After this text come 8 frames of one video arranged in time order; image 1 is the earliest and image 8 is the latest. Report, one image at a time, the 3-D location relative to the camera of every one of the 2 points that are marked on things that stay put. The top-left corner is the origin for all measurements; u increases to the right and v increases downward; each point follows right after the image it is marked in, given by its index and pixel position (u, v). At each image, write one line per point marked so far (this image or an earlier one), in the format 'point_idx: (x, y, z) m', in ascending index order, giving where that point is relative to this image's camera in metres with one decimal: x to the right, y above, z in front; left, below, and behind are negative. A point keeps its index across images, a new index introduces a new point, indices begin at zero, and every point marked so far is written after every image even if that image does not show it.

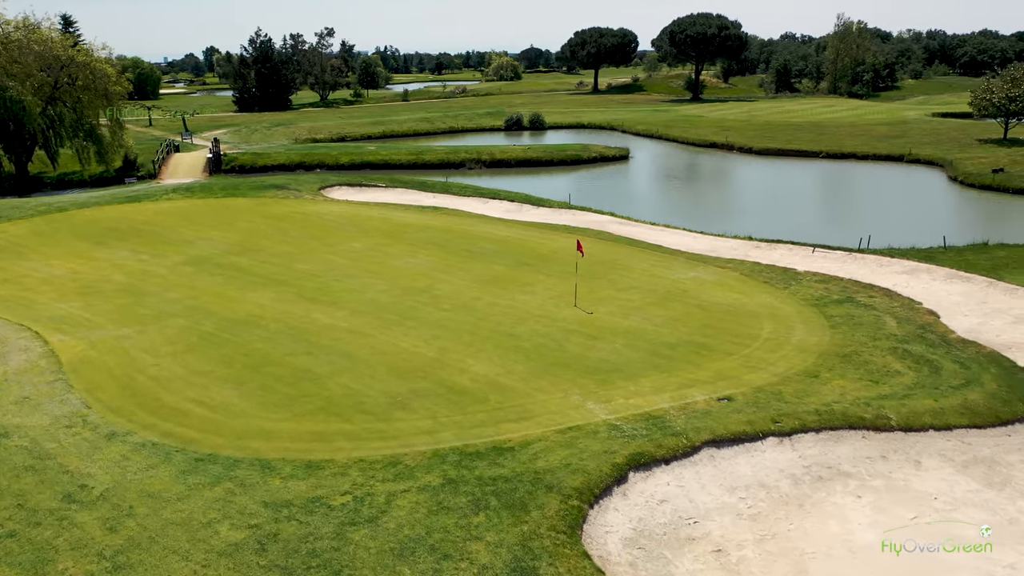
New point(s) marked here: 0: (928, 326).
0: (+9.8, -0.9, +19.3) m
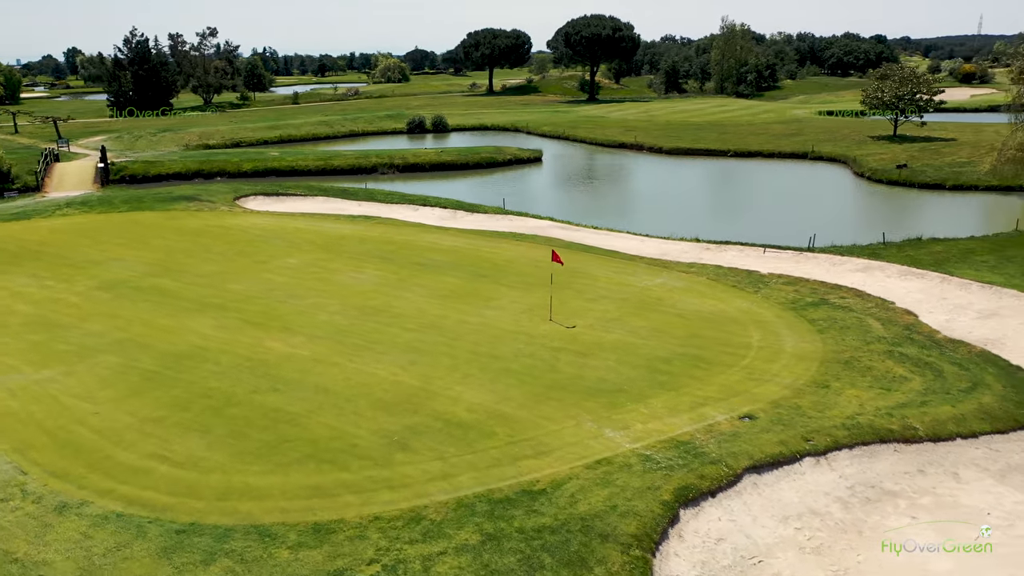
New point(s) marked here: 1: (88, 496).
0: (+9.3, -0.9, +19.1) m
1: (-6.0, -3.0, +12.0) m
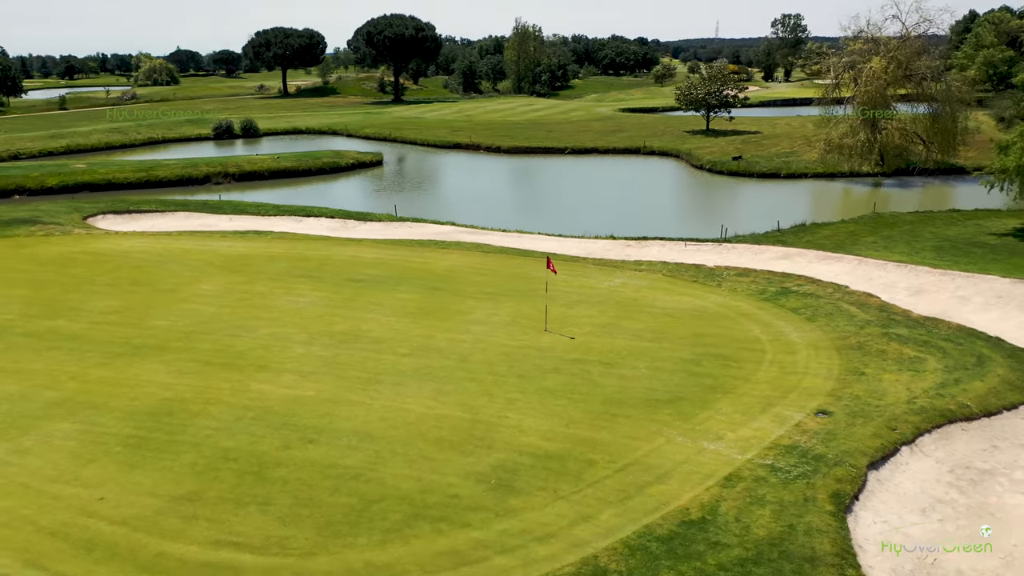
0: (+9.1, -0.5, +20.2) m
1: (-3.7, -3.6, +9.4) m
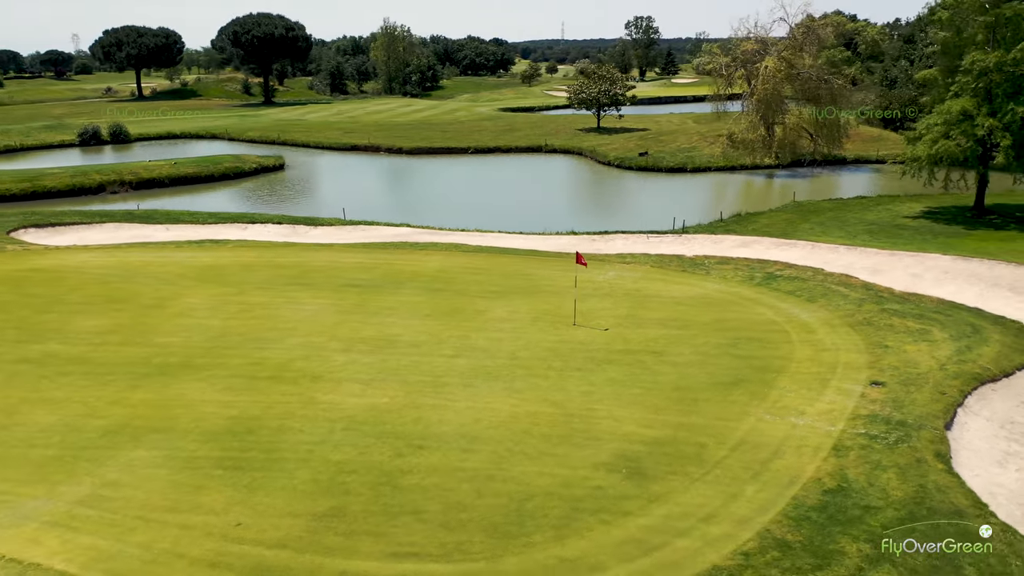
0: (+9.4, +0.1, +21.9) m
1: (-1.1, -3.7, +9.1) m
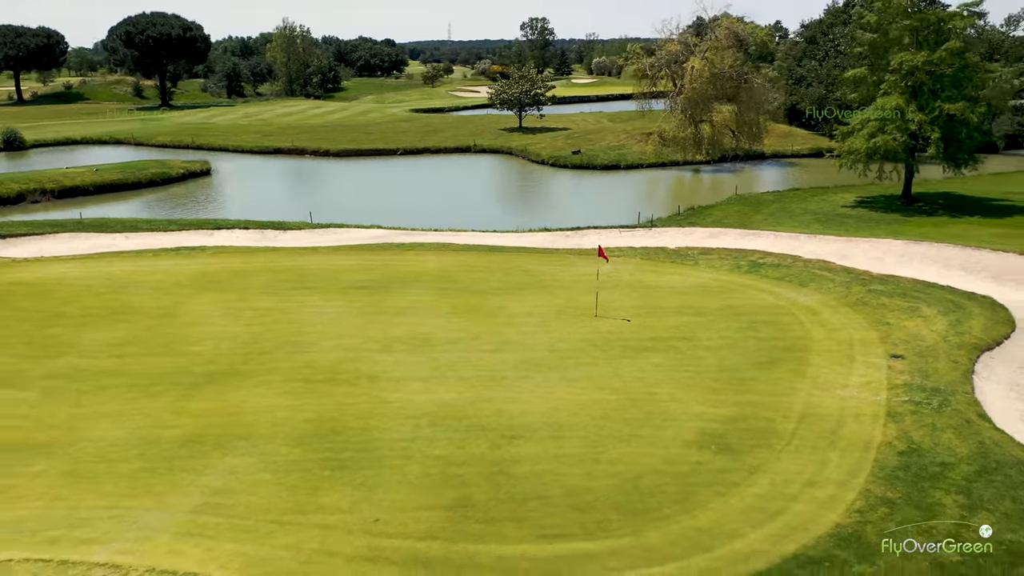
0: (+9.5, +0.5, +23.6) m
1: (+0.9, -3.5, +9.5) m
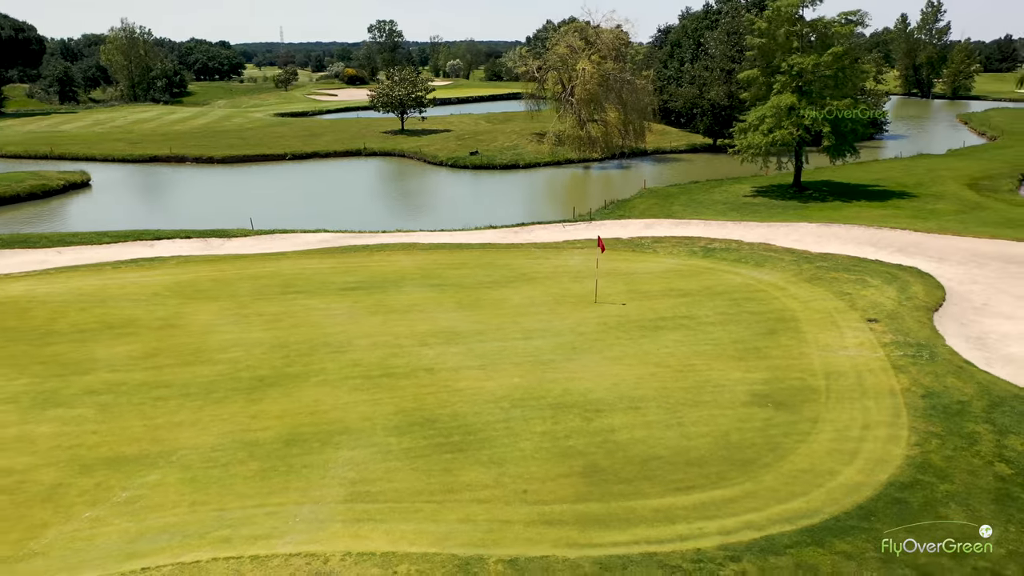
0: (+8.8, +1.2, +26.3) m
1: (+3.1, -3.2, +10.9) m
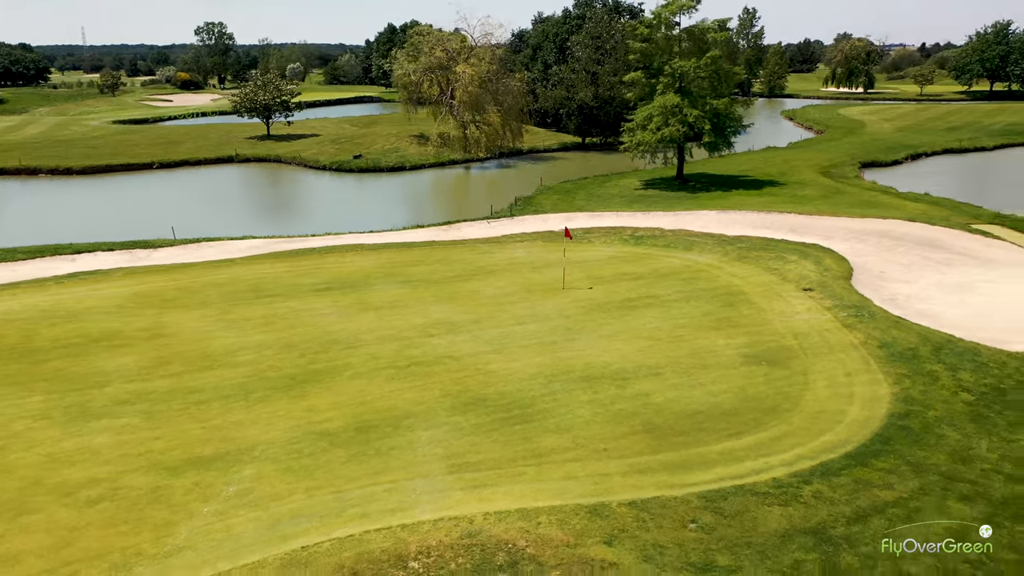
0: (+6.8, +1.9, +29.2) m
1: (+4.6, -2.7, +12.9) m
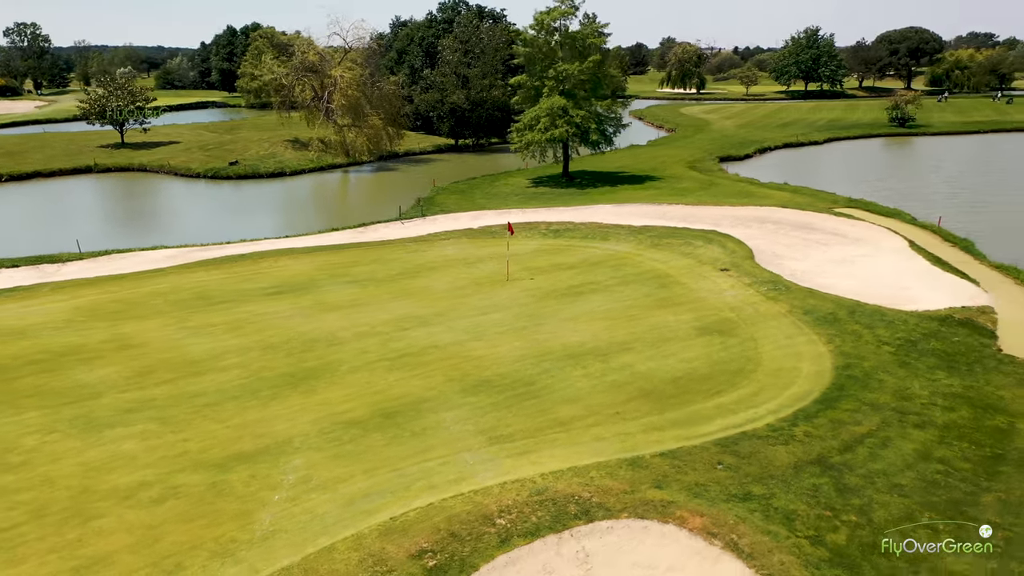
0: (+3.9, +2.4, +31.4) m
1: (+5.0, -2.2, +15.1) m
